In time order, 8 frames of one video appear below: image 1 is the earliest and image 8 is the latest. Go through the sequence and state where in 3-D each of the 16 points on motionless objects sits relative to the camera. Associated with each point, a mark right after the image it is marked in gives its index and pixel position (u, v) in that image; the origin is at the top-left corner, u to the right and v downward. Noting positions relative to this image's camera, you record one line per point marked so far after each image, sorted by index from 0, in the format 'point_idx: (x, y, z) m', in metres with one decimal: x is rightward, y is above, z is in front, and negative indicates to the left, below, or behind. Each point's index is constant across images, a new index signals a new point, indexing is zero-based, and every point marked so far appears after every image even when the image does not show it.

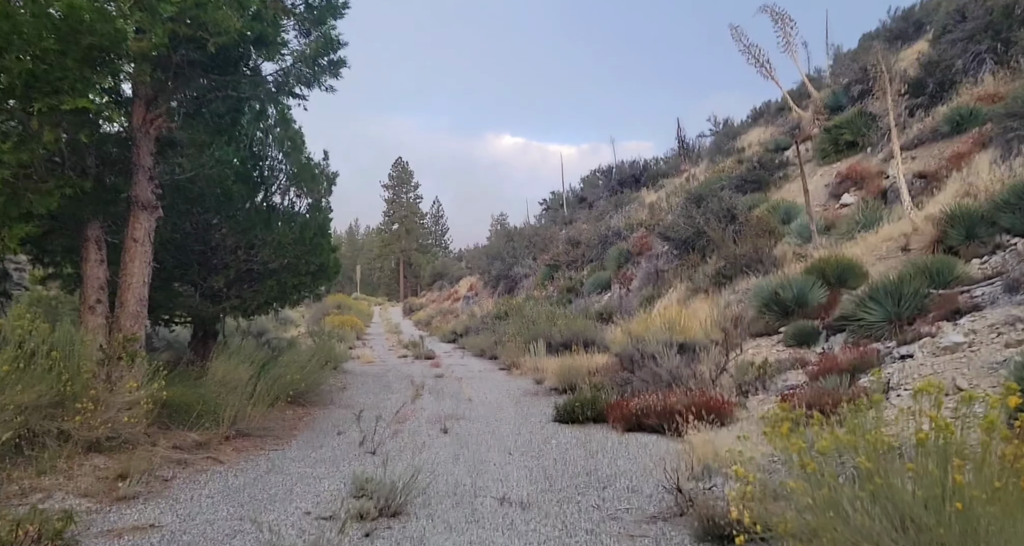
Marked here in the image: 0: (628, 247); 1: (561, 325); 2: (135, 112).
0: (+4.3, +1.0, +19.5) m
1: (+1.3, -1.4, +13.7) m
2: (-3.6, +1.6, +5.0) m
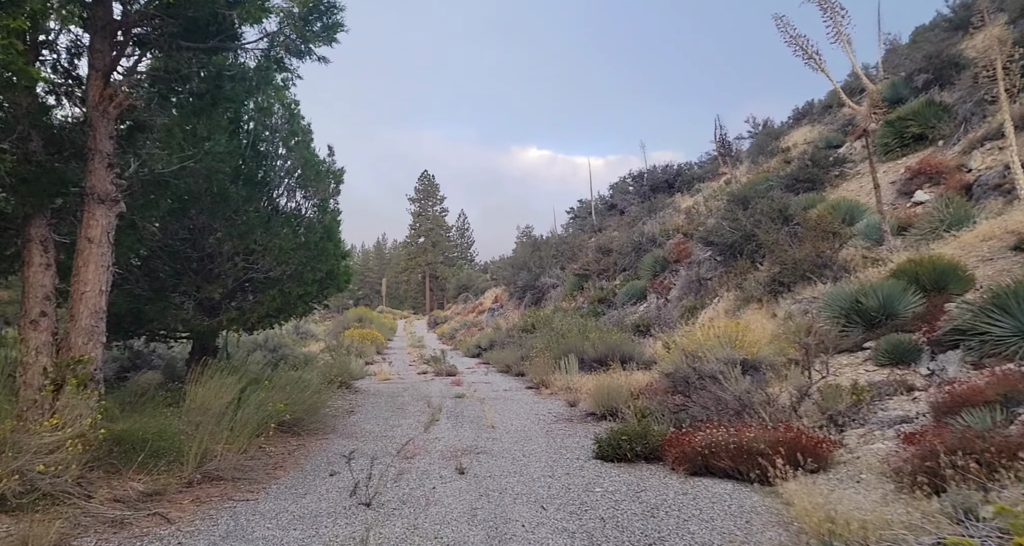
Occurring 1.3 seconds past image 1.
0: (+5.3, +0.6, +18.2) m
1: (+2.0, -1.6, +12.5) m
2: (-3.4, +1.5, +4.1) m
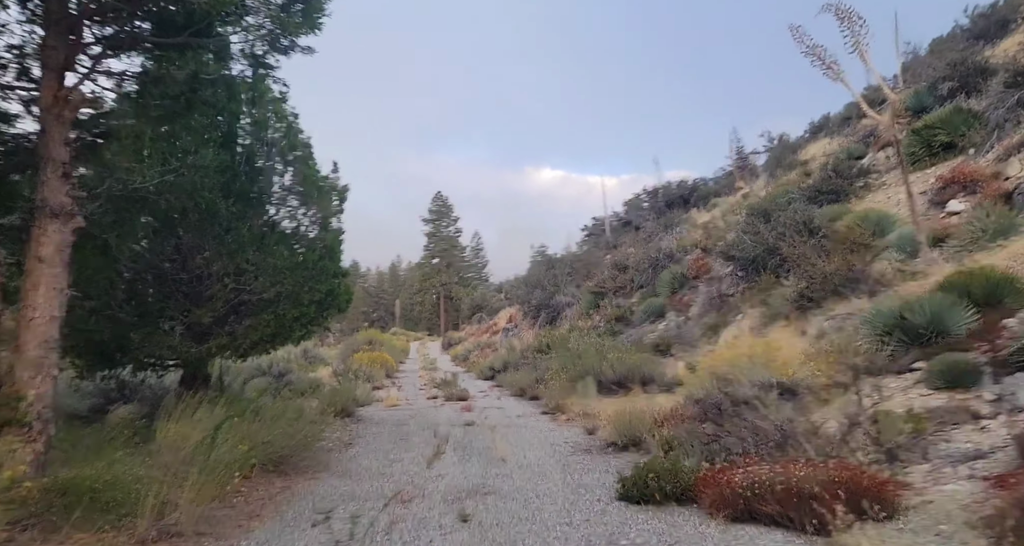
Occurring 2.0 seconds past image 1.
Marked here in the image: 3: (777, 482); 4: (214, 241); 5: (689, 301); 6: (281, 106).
0: (+5.7, +0.1, +17.5) m
1: (+2.3, -2.0, +11.8) m
2: (-3.4, +1.3, +3.7) m
3: (+2.0, -1.6, +3.9) m
4: (-3.9, +0.4, +6.8) m
5: (+5.4, -0.8, +15.8) m
6: (-3.6, +2.6, +8.2) m
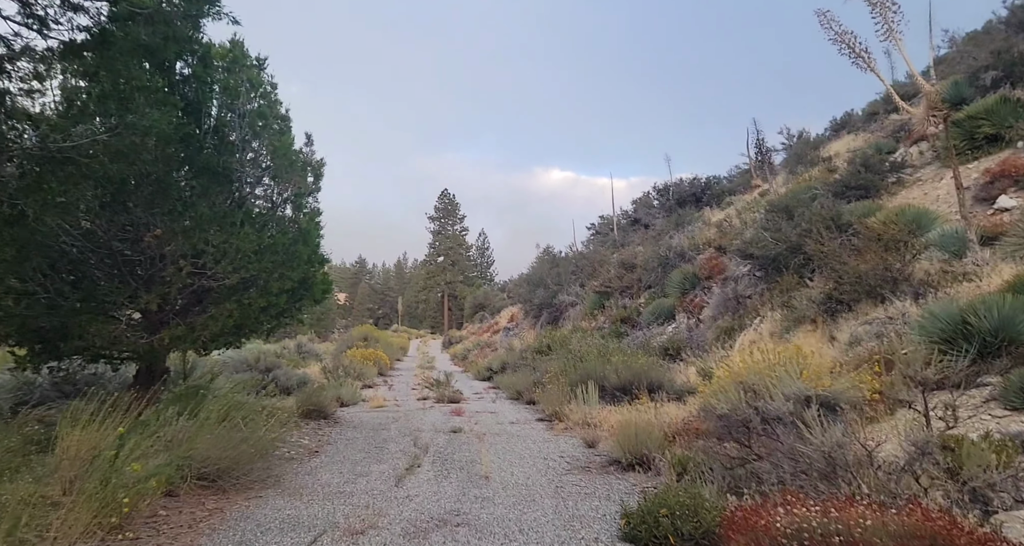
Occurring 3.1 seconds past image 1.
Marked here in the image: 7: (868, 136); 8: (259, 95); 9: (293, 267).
0: (+5.8, +0.1, +16.6) m
1: (+2.2, -1.9, +10.9) m
2: (-3.5, +1.6, +2.9) m
3: (+1.8, -1.5, +2.9) m
4: (-4.0, +0.7, +5.9) m
5: (+5.4, -0.8, +14.8) m
6: (-3.6, +2.8, +7.3) m
7: (+13.7, +5.2, +19.9) m
8: (-3.6, +2.6, +7.4) m
9: (-3.1, +0.1, +7.2) m
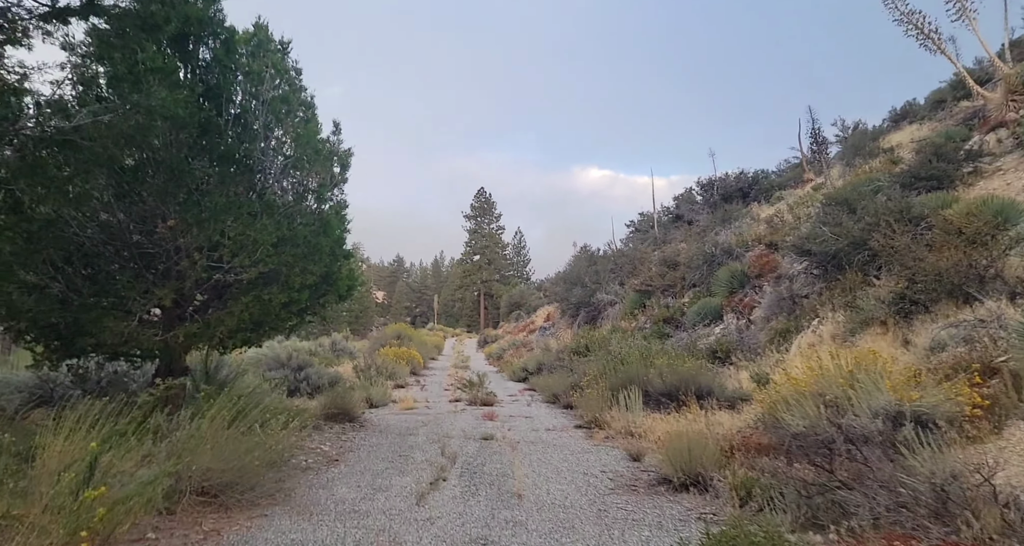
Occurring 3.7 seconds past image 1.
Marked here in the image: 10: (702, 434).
0: (+6.9, +0.2, +15.5) m
1: (+2.9, -1.8, +10.1) m
2: (-3.3, +1.6, +2.5) m
3: (+2.0, -1.4, +2.2) m
4: (-3.6, +0.7, +5.6) m
5: (+6.4, -0.8, +13.8) m
6: (-3.1, +2.9, +7.0) m
7: (+15.0, +5.3, +18.3) m
8: (-3.1, +2.7, +7.0) m
9: (-2.6, +0.1, +6.8) m
10: (+2.3, -2.0, +6.4) m
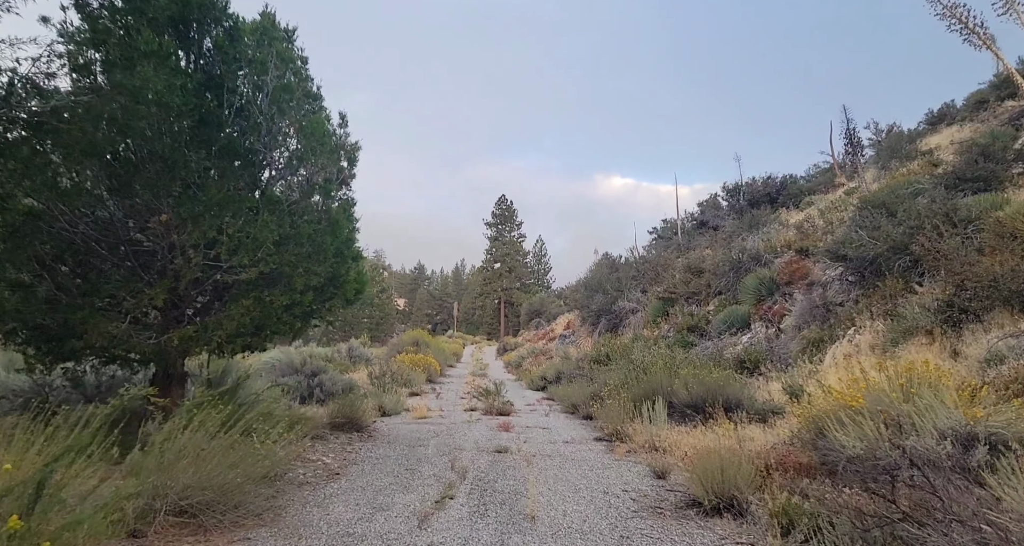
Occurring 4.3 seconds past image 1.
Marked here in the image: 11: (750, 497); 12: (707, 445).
0: (+7.4, 0.0, +14.8) m
1: (+3.2, -1.9, +9.5) m
2: (-3.3, +1.7, +2.3) m
3: (+2.0, -1.4, +1.7) m
4: (-3.5, +0.7, +5.3) m
5: (+6.9, -0.9, +13.1) m
6: (-2.9, +2.9, +6.7) m
7: (+15.6, +5.0, +17.4) m
8: (-2.9, +2.6, +6.7) m
9: (-2.4, +0.1, +6.5) m
10: (+2.5, -2.0, +5.9) m
11: (+2.0, -1.9, +4.4) m
12: (+2.4, -2.1, +6.3) m
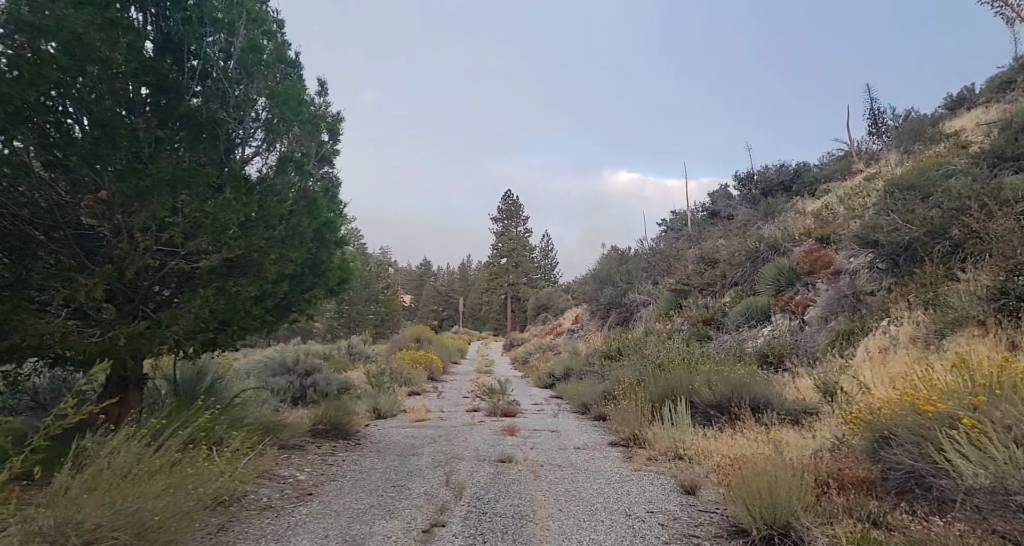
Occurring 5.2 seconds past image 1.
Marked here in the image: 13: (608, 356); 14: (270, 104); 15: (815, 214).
0: (+7.5, +0.3, +14.0) m
1: (+3.3, -1.7, +8.7) m
2: (-3.3, +1.8, +1.5) m
3: (+2.0, -1.2, +0.9) m
4: (-3.5, +0.8, +4.6) m
5: (+7.0, -0.6, +12.2) m
6: (-2.9, +3.0, +5.9) m
7: (+15.7, +5.4, +16.4) m
8: (-2.9, +2.8, +5.9) m
9: (-2.4, +0.3, +5.7) m
10: (+2.5, -1.8, +5.1) m
11: (+2.1, -1.7, +3.6) m
12: (+2.4, -1.9, +5.5) m
13: (+2.7, -2.3, +14.5) m
14: (-2.7, +1.8, +5.7) m
15: (+10.1, +2.0, +17.1) m
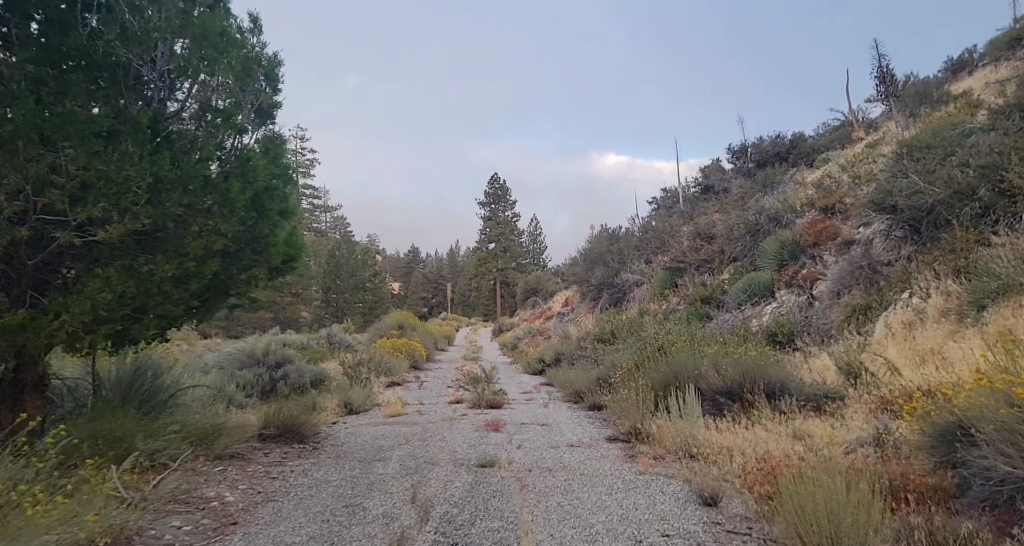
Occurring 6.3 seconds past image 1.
0: (+7.2, +0.9, +13.1) m
1: (+3.1, -1.3, +7.8) m
2: (-3.5, +1.9, +0.4) m
3: (+1.9, -1.0, -0.1) m
4: (-3.7, +1.0, +3.5) m
5: (+6.6, 0.0, +11.4) m
6: (-3.2, +3.3, +4.8) m
7: (+15.2, +6.3, +15.5) m
8: (-3.2, +3.0, +4.8) m
9: (-2.6, +0.5, +4.7) m
10: (+2.4, -1.5, +4.2) m
11: (+1.9, -1.5, +2.7) m
12: (+2.3, -1.6, +4.6) m
13: (+2.4, -1.7, +13.6) m
14: (-2.9, +2.1, +4.6) m
15: (+9.6, +2.8, +16.3) m
